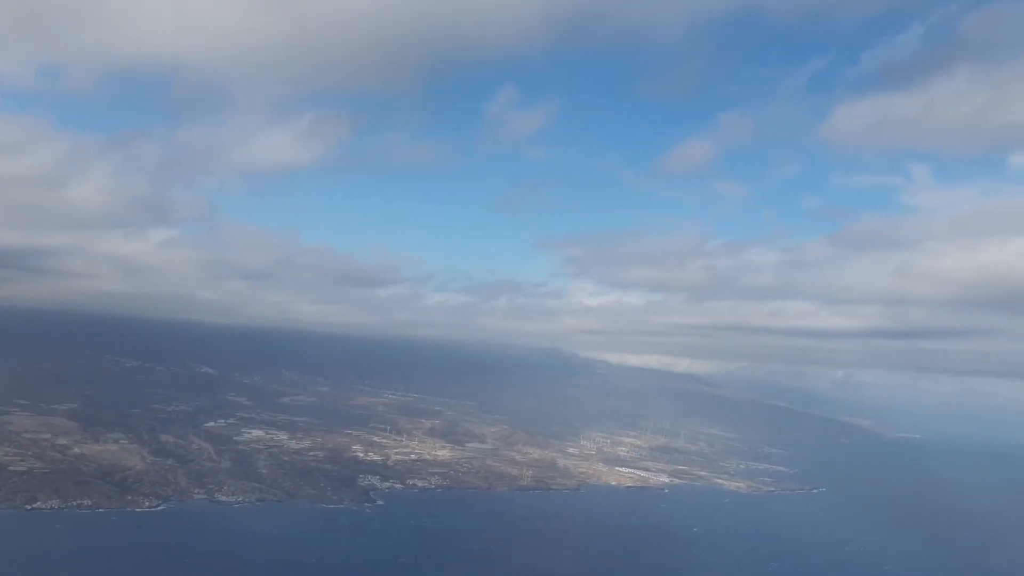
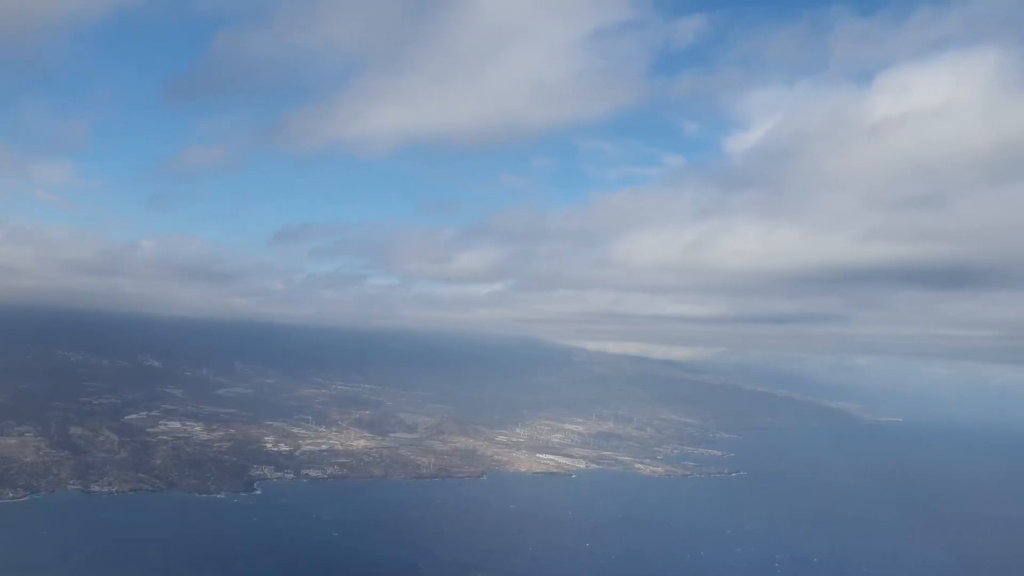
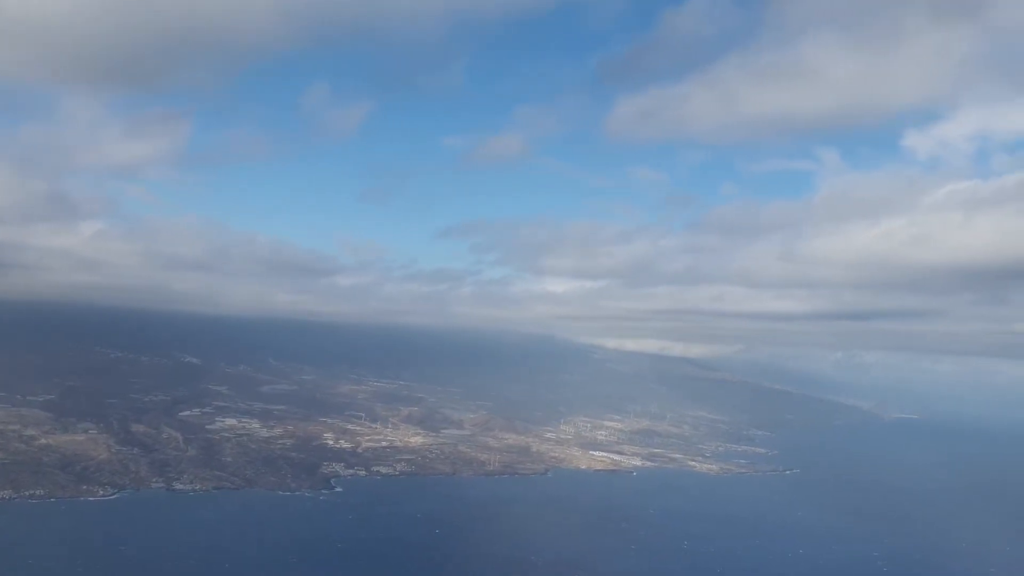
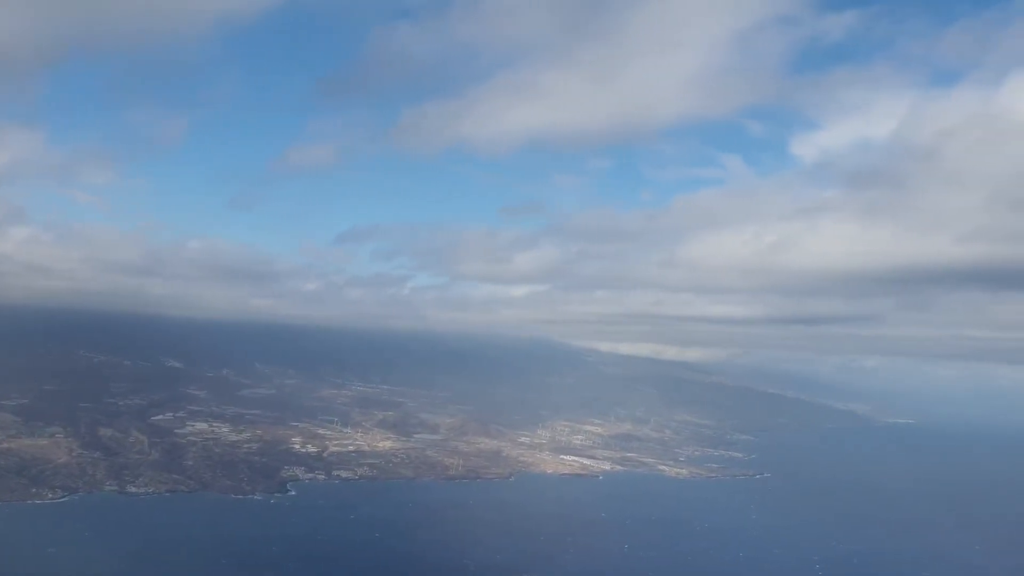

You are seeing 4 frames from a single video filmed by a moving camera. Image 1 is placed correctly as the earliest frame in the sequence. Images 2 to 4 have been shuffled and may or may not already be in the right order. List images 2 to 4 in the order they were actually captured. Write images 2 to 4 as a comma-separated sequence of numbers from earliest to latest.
3, 4, 2
